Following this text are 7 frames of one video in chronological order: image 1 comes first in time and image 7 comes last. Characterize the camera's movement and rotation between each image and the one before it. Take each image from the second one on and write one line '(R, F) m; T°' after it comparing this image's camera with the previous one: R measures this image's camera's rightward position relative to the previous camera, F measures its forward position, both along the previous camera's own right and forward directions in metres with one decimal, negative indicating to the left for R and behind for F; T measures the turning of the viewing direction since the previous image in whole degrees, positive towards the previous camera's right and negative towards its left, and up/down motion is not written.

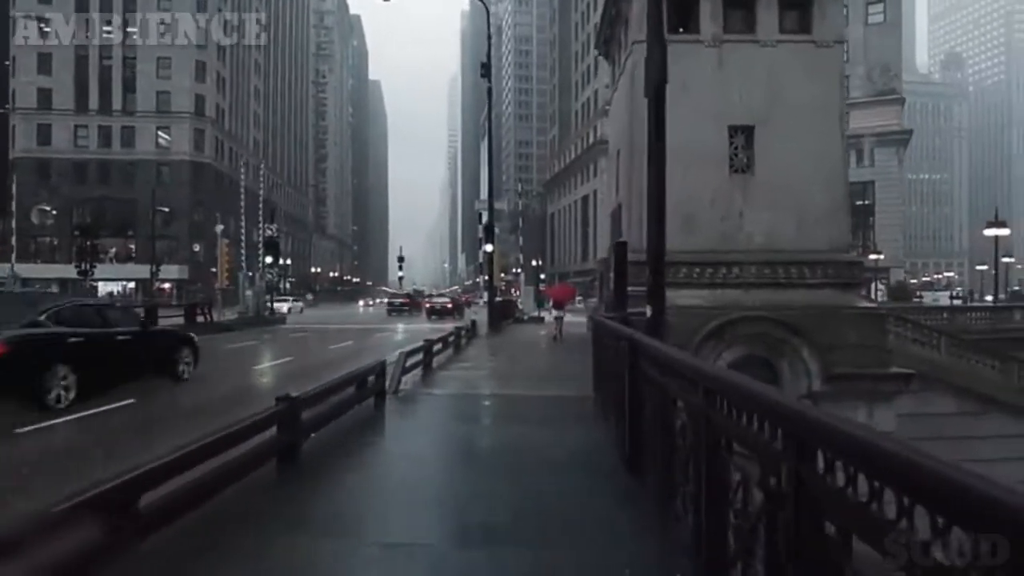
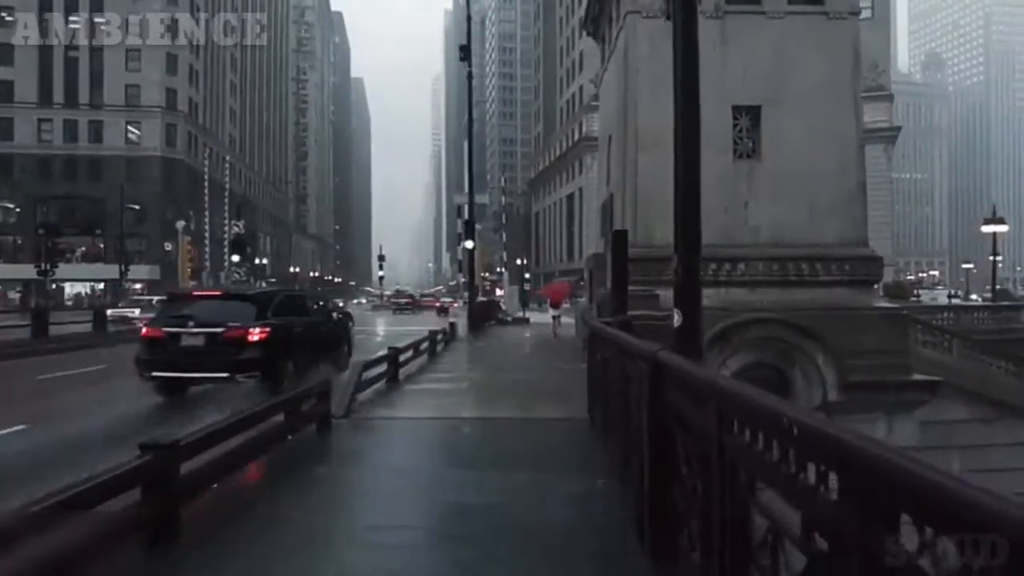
(+0.1, +2.4) m; +1°
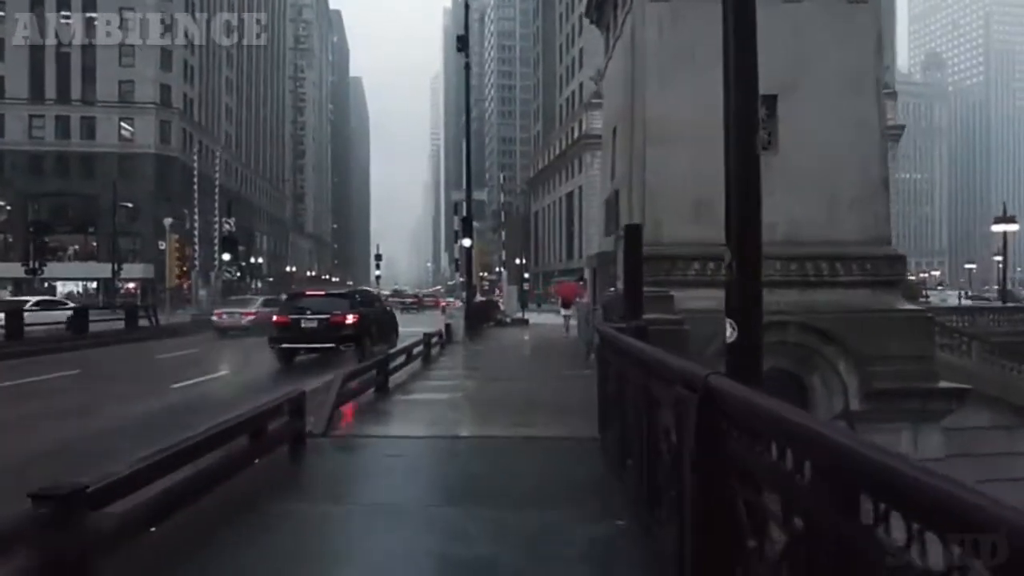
(0.0, +1.3) m; 0°
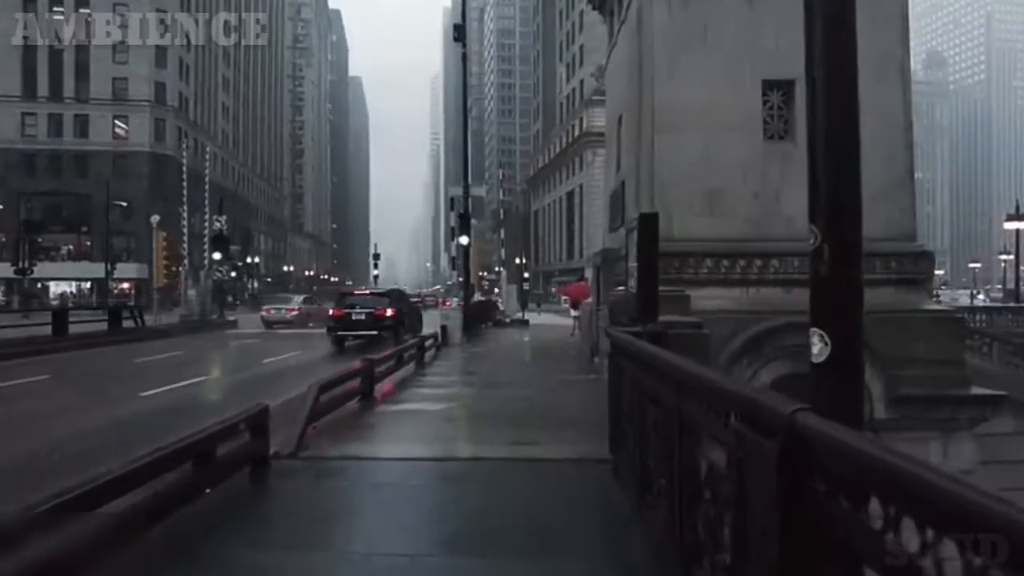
(0.0, +1.3) m; 0°
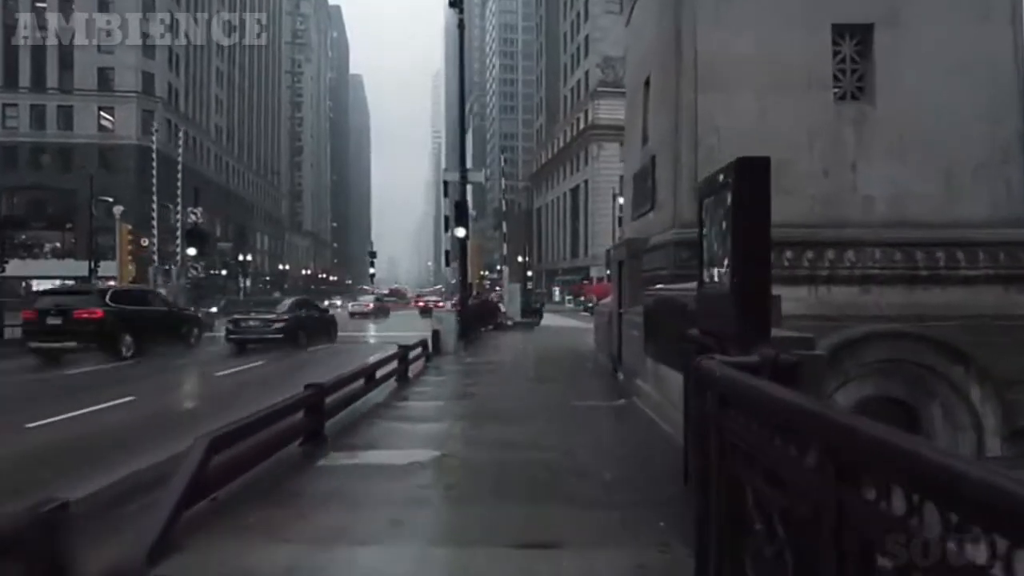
(-0.1, +3.7) m; 0°
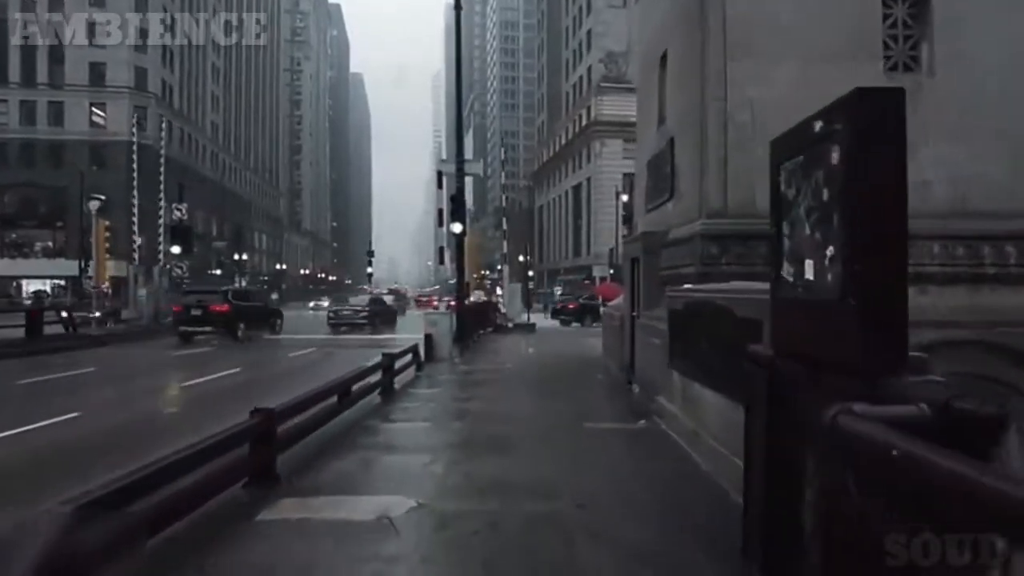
(0.0, +1.9) m; 0°
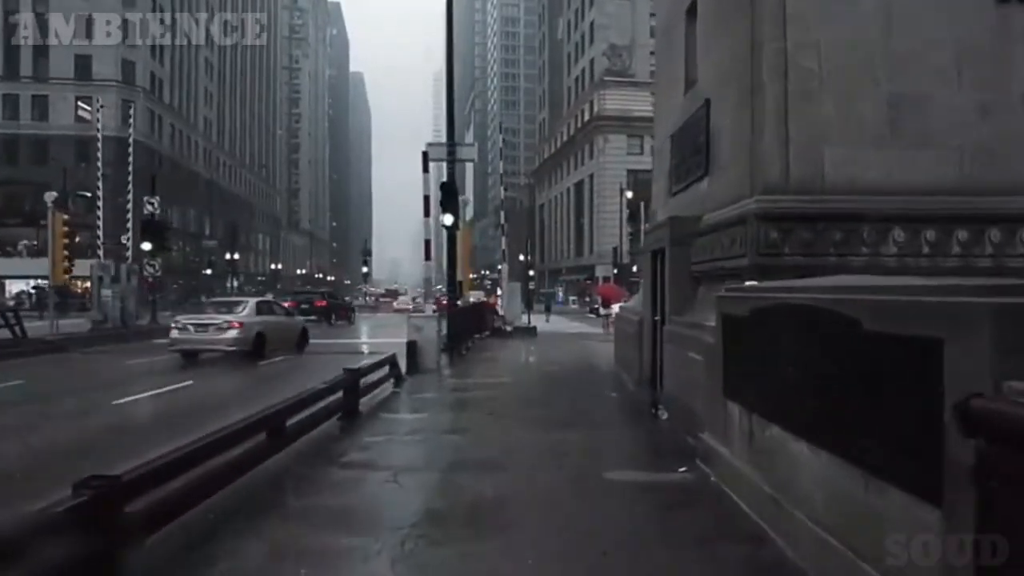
(+0.1, +2.9) m; 0°
